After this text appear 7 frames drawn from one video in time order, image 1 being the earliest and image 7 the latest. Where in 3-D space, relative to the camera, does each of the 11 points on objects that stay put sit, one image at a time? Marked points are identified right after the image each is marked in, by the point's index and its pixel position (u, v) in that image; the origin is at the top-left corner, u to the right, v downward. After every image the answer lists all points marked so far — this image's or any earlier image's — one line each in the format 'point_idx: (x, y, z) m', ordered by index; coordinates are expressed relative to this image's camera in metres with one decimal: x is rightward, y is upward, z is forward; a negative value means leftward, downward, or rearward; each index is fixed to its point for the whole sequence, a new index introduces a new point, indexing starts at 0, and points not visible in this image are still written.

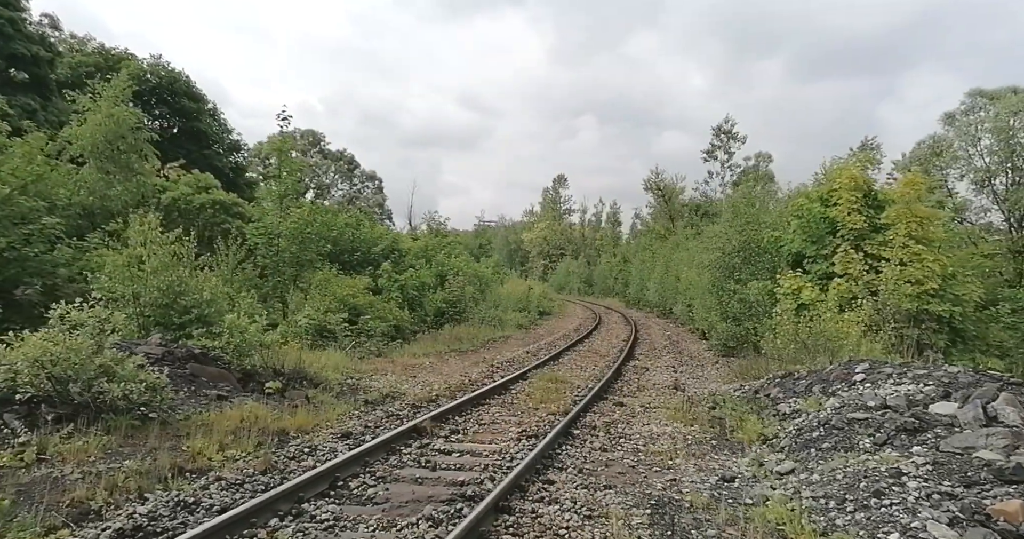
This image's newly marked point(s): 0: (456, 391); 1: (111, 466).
0: (-1.0, -2.0, +11.5) m
1: (-3.2, -1.6, +5.9) m
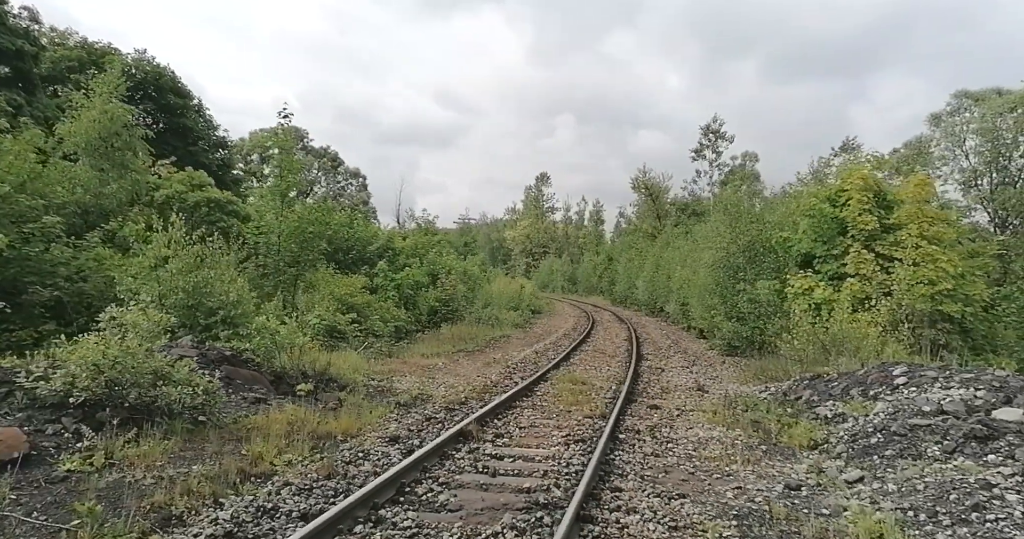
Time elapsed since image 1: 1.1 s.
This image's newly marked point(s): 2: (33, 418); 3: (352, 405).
0: (-0.5, -2.0, +11.4) m
1: (-2.7, -1.6, +5.8) m
2: (-4.1, -1.2, +6.2) m
3: (-2.2, -1.8, +9.5) m
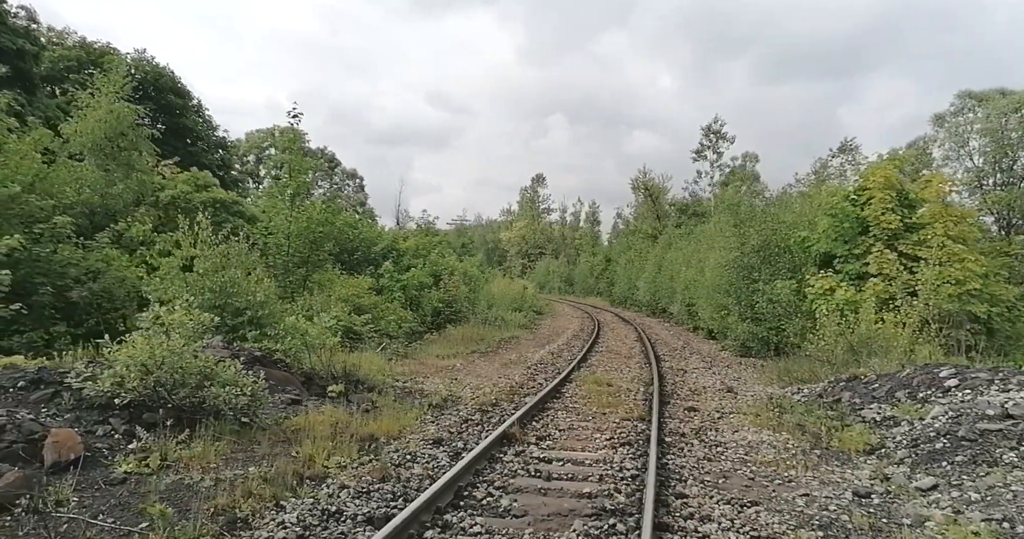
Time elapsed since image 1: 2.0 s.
0: (-0.1, -2.0, +11.3) m
1: (-2.2, -1.6, +5.6) m
2: (-3.6, -1.2, +6.0) m
3: (-1.7, -1.8, +9.3) m
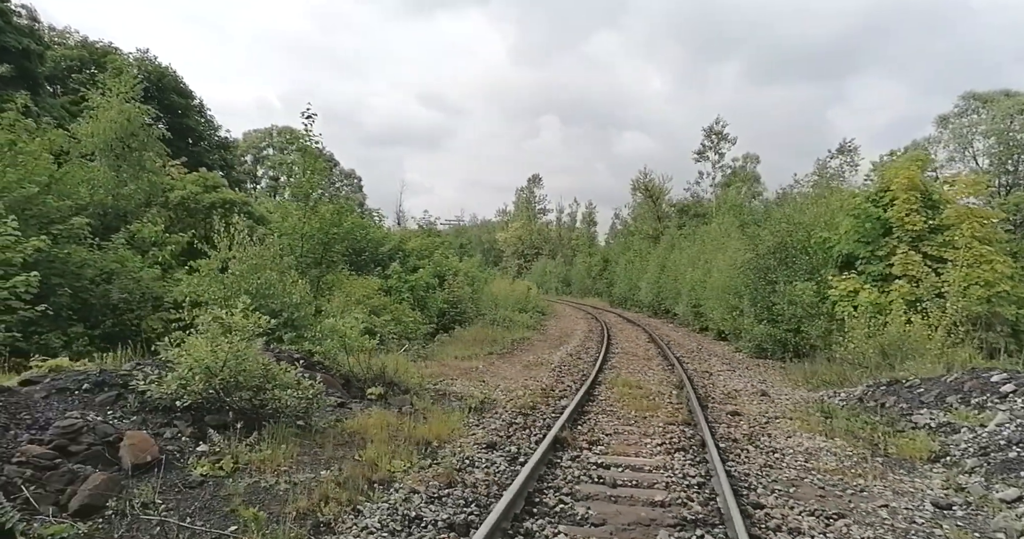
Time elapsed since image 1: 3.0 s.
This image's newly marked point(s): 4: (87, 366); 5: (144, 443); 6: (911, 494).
0: (+0.5, -2.0, +11.2) m
1: (-1.6, -1.6, +5.6) m
2: (-3.1, -1.3, +6.0) m
3: (-1.2, -1.8, +9.3) m
4: (-4.5, -1.0, +7.4) m
5: (-2.7, -1.3, +5.3) m
6: (+3.2, -1.8, +5.7) m
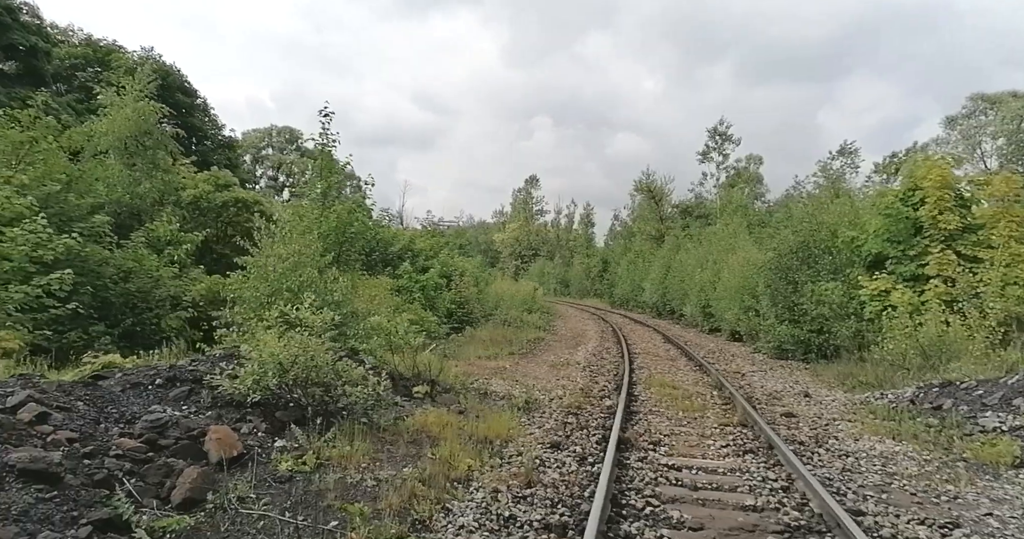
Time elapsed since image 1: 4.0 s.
0: (+1.1, -2.0, +11.1) m
1: (-0.9, -1.6, +5.5) m
2: (-2.4, -1.2, +5.9) m
3: (-0.5, -1.8, +9.2) m
4: (-3.8, -1.0, +7.3) m
5: (-2.1, -1.2, +5.2) m
6: (+3.9, -1.8, +5.6) m
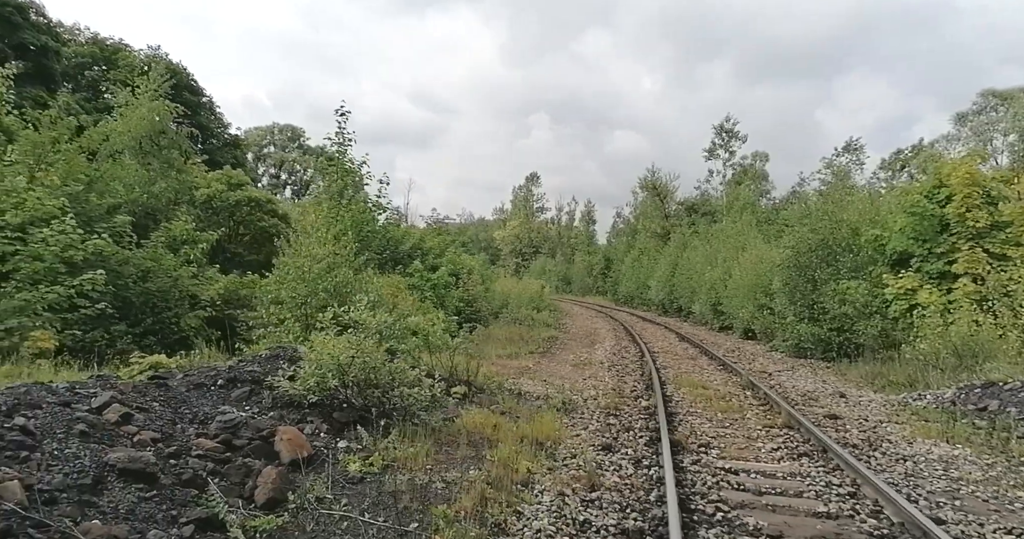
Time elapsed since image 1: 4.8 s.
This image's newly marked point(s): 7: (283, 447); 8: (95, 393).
0: (+1.7, -2.0, +11.1) m
1: (-0.4, -1.6, +5.5) m
2: (-1.9, -1.2, +5.9) m
3: (0.0, -1.8, +9.2) m
4: (-3.3, -1.0, +7.3) m
5: (-1.6, -1.3, +5.2) m
6: (+4.4, -1.8, +5.6) m
7: (-1.7, -1.3, +5.2) m
8: (-3.0, -0.9, +5.0) m
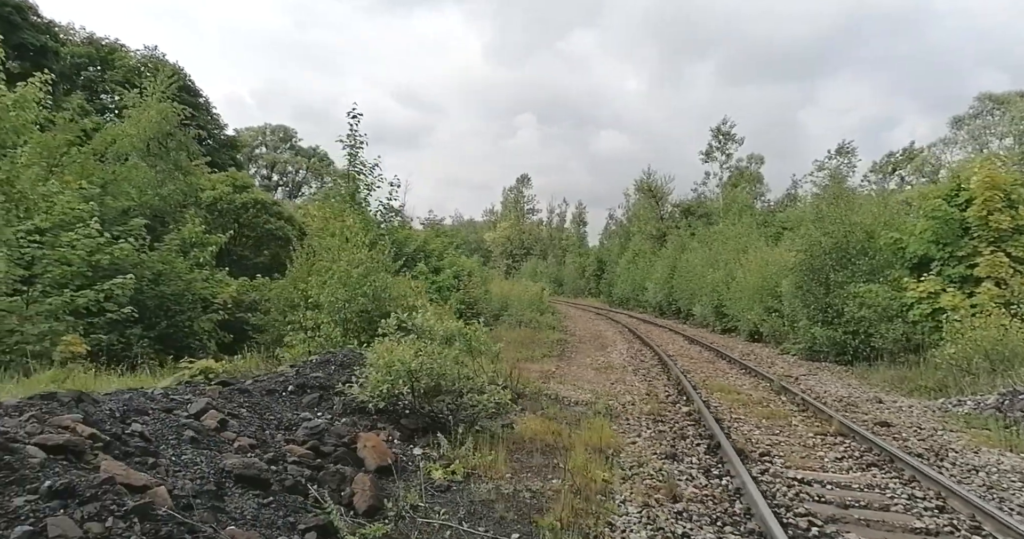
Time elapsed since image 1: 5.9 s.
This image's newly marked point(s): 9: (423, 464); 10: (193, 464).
0: (+2.3, -2.1, +11.1) m
1: (+0.2, -1.7, +5.5) m
2: (-1.2, -1.3, +5.8) m
3: (+0.6, -1.9, +9.2) m
4: (-2.7, -1.1, +7.2) m
5: (-0.9, -1.3, +5.2) m
6: (+5.1, -1.9, +5.6) m
7: (-1.0, -1.4, +5.1) m
8: (-2.3, -0.9, +5.0) m
9: (-0.6, -1.5, +5.3) m
10: (-1.9, -1.2, +4.2) m
